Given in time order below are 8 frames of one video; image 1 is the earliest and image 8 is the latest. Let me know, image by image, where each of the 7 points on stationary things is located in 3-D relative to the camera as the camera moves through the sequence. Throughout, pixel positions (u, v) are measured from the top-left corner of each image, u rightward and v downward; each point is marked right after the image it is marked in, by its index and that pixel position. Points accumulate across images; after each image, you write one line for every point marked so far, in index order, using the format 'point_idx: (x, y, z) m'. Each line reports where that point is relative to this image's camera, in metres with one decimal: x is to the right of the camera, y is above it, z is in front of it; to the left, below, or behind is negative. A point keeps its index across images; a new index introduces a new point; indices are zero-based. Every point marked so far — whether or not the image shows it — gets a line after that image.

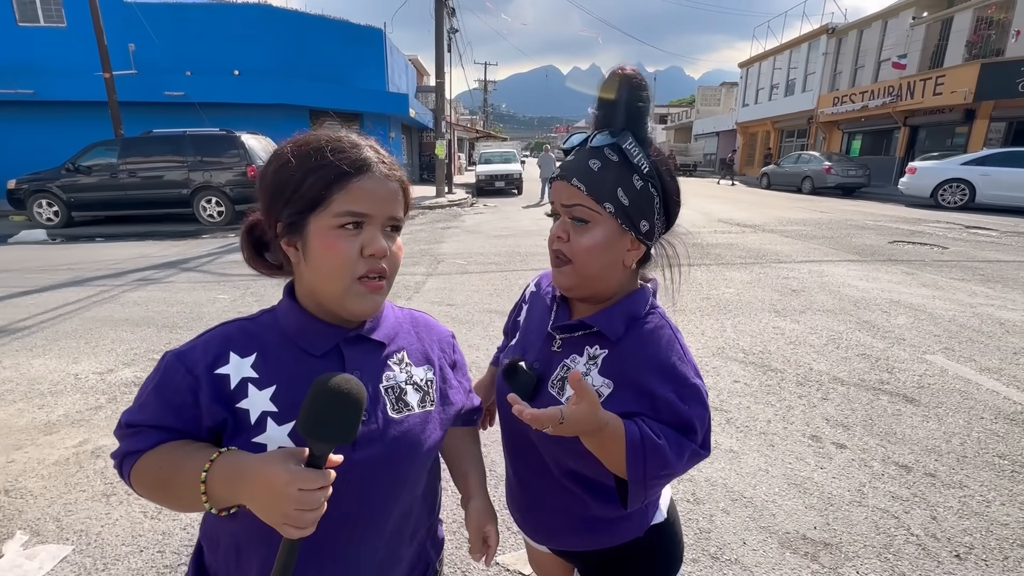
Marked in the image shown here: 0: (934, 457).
0: (+2.2, -0.9, +2.5) m
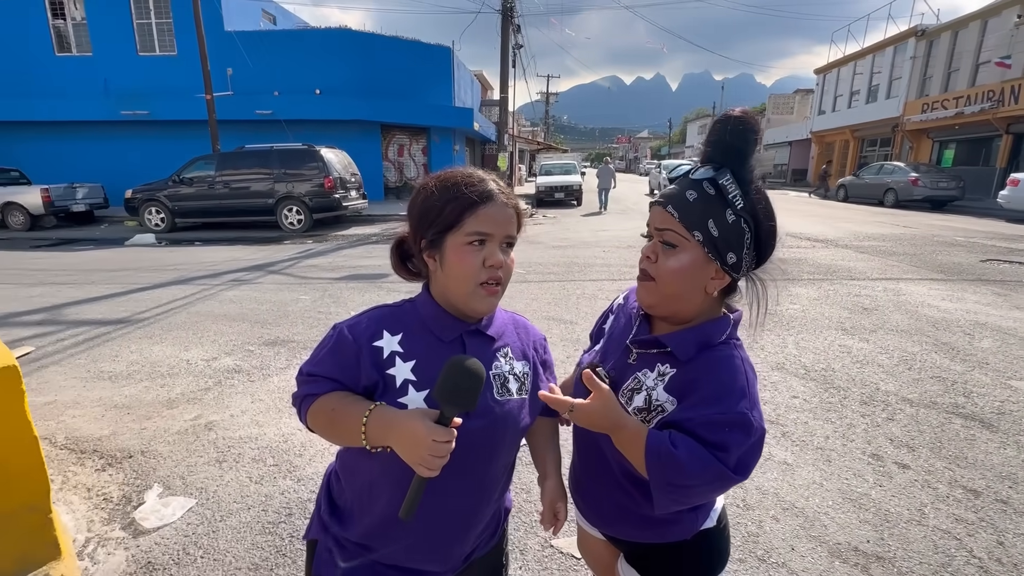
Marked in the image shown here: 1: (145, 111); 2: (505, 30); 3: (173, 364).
0: (+2.5, -1.0, +2.4) m
1: (-12.9, +6.2, +16.6) m
2: (-0.3, +9.2, +16.9) m
3: (-2.9, -0.6, +4.0) m
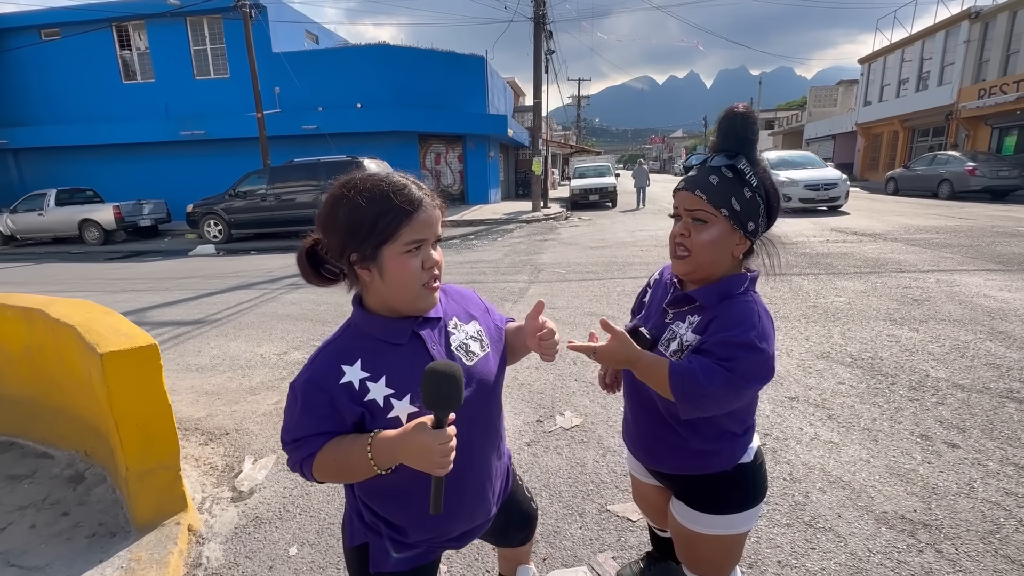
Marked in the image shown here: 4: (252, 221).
0: (+2.8, -0.9, +2.4) m
1: (-11.6, +5.9, +17.8) m
2: (+0.9, +9.1, +17.2) m
3: (-2.5, -0.7, +4.4) m
4: (-7.7, +2.0, +14.1) m
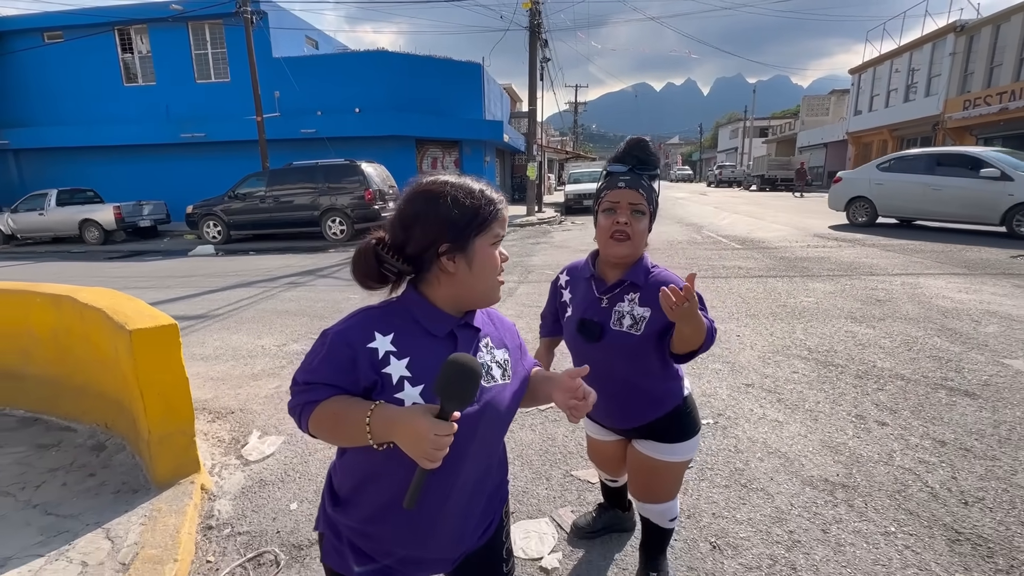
0: (+2.7, -0.9, +2.8) m
1: (-11.8, +5.9, +18.1) m
2: (+0.7, +9.0, +17.6) m
3: (-2.6, -0.6, +4.7) m
4: (-7.9, +2.0, +14.3) m
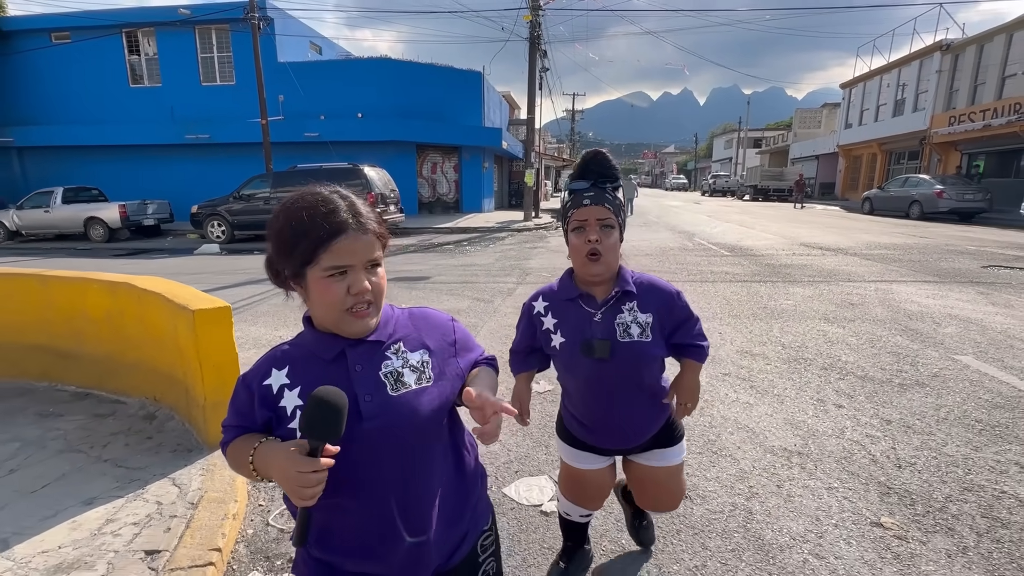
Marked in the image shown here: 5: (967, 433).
0: (+2.7, -0.9, +3.2) m
1: (-11.9, +5.9, +18.4) m
2: (+0.8, +8.9, +18.1) m
3: (-2.6, -0.5, +5.1) m
4: (-8.0, +2.0, +14.7) m
5: (+2.9, -0.9, +3.0) m
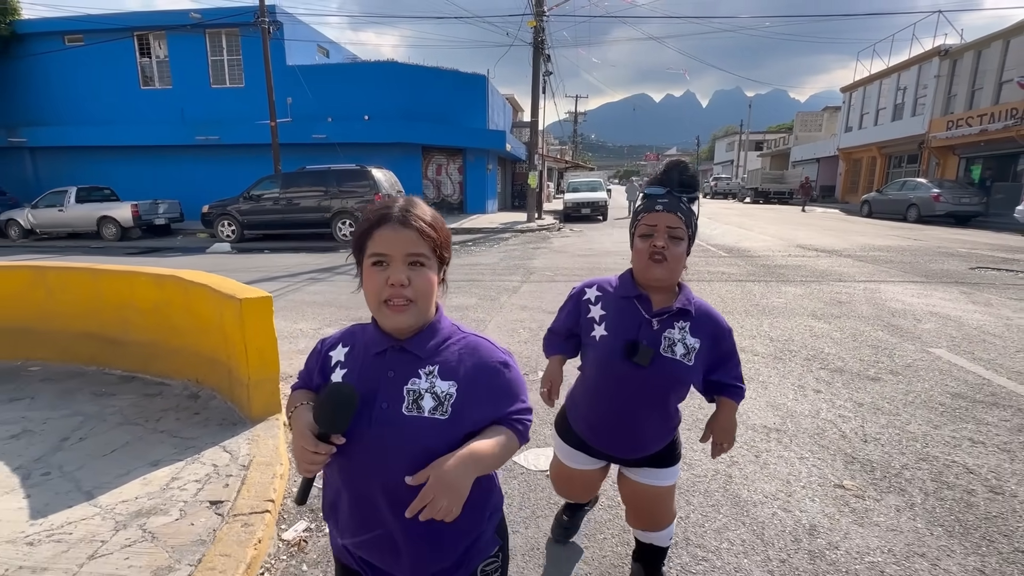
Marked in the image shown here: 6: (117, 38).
0: (+2.8, -0.8, +3.5) m
1: (-11.7, +6.0, +18.8) m
2: (+0.9, +8.9, +18.4) m
3: (-2.5, -0.5, +5.4) m
4: (-7.8, +2.1, +15.1) m
5: (+2.9, -0.9, +3.3) m
6: (-16.0, +10.1, +19.2) m
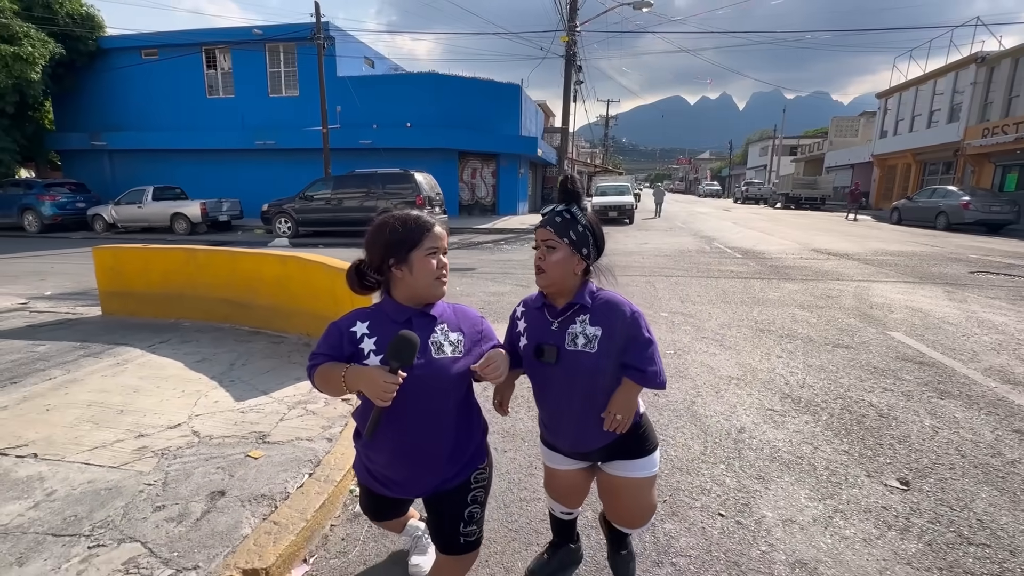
0: (+3.0, -0.7, +4.5) m
1: (-10.4, +6.4, +20.6) m
2: (+2.3, +8.9, +19.5) m
3: (-2.1, -0.3, +6.7) m
4: (-6.8, +2.4, +16.6) m
5: (+3.2, -0.8, +4.3) m
6: (-14.5, +10.6, +21.3) m
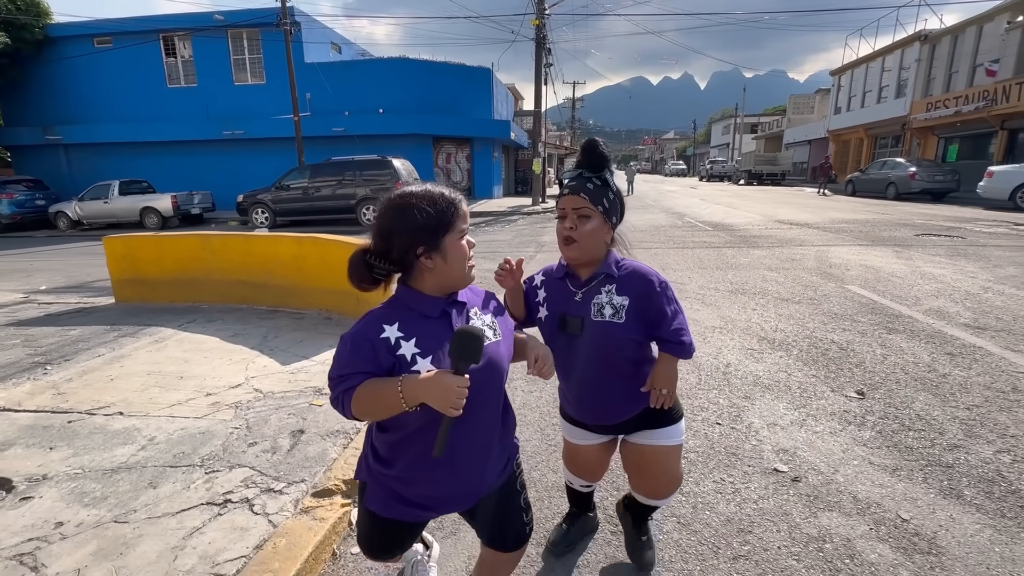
0: (+3.1, -0.3, +5.1) m
1: (-11.5, +6.7, +20.3) m
2: (+1.1, +9.8, +19.8) m
3: (-2.2, 0.0, +7.1) m
4: (-7.6, +2.7, +16.6) m
5: (+3.3, -0.3, +4.9) m
6: (-15.9, +10.8, +20.6) m
